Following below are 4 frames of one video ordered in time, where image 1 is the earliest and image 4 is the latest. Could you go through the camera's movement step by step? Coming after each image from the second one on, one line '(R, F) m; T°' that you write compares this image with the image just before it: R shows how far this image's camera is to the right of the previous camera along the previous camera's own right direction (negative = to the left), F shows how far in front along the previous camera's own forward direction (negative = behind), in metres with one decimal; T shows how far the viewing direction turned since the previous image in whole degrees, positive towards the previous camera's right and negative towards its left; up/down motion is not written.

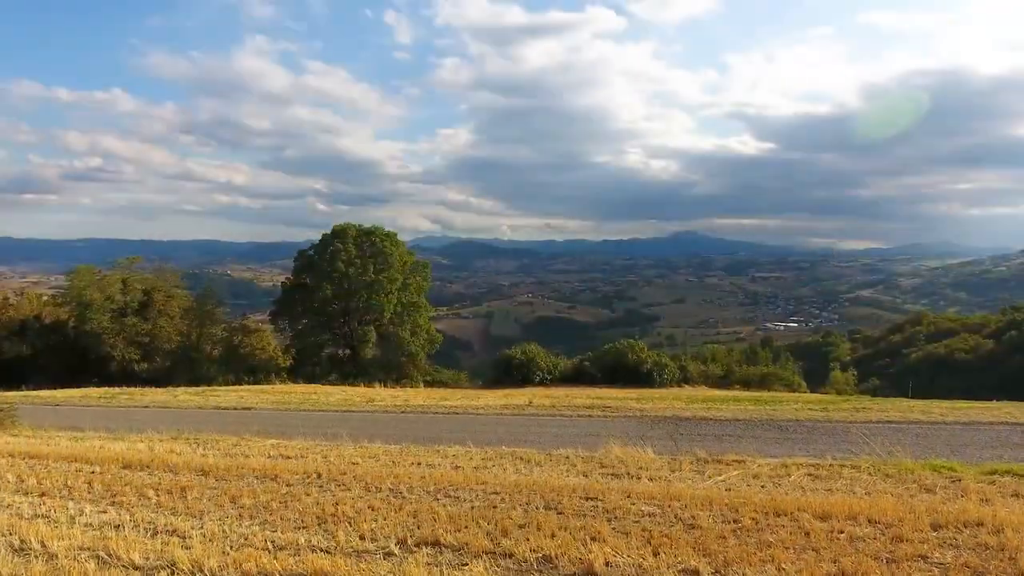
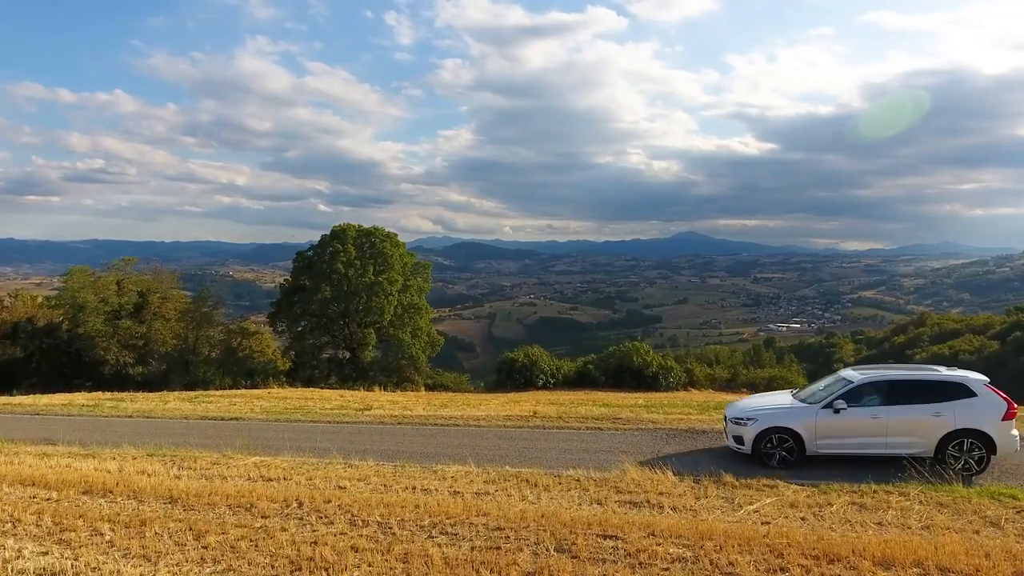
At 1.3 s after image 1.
(0.0, +0.3) m; 0°
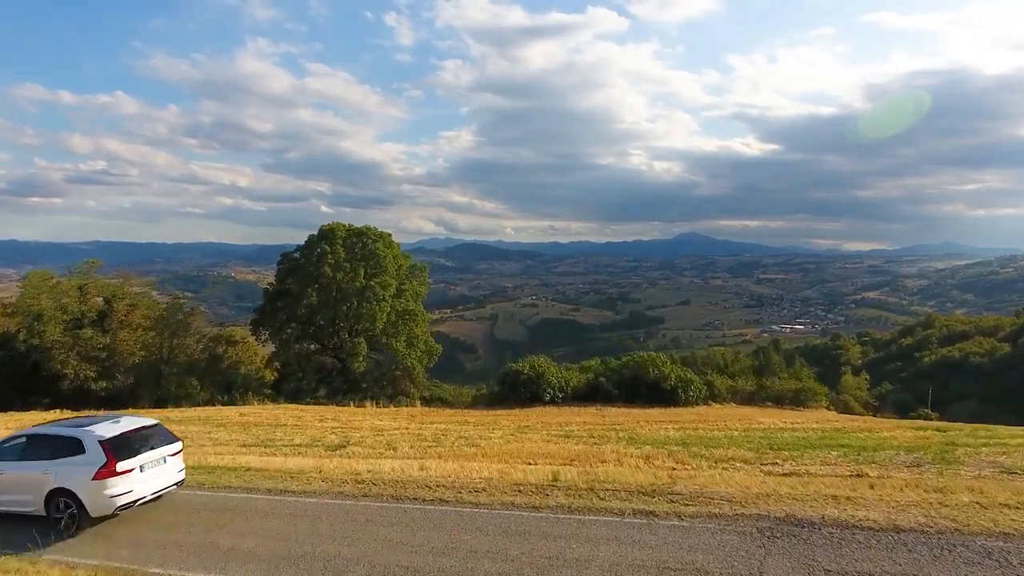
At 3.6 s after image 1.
(0.0, +1.3) m; 0°
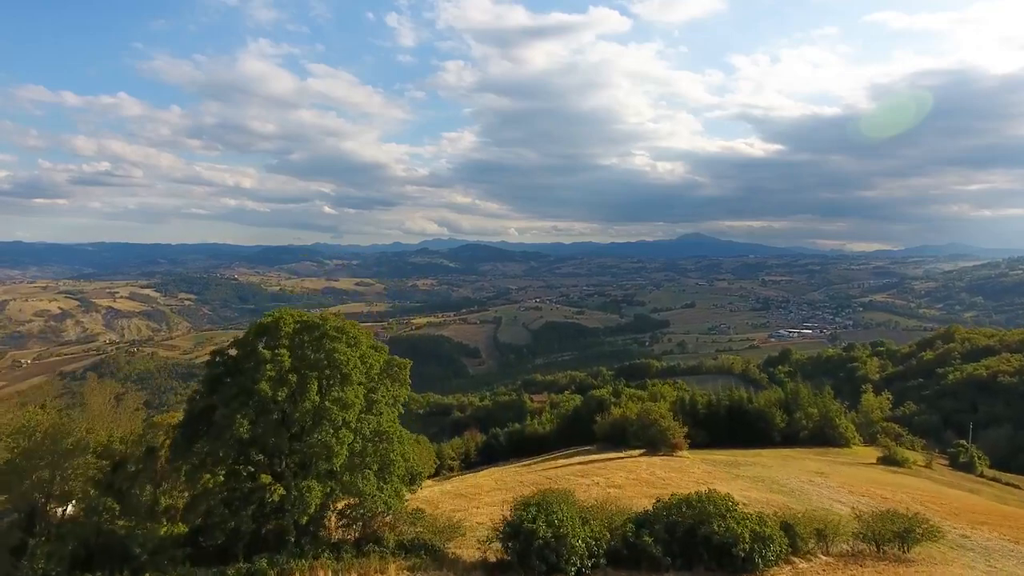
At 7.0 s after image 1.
(-0.2, +3.6) m; 0°
